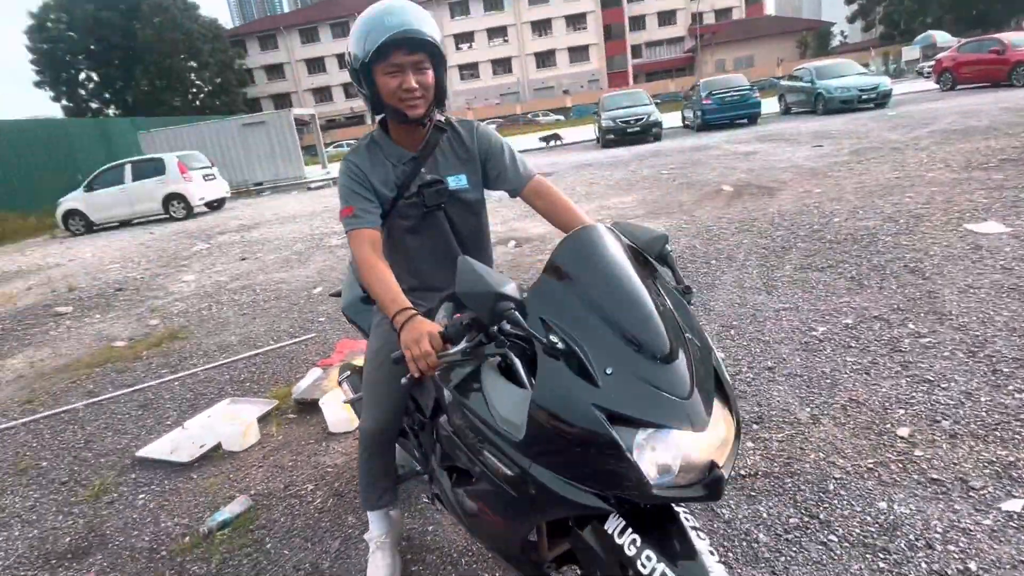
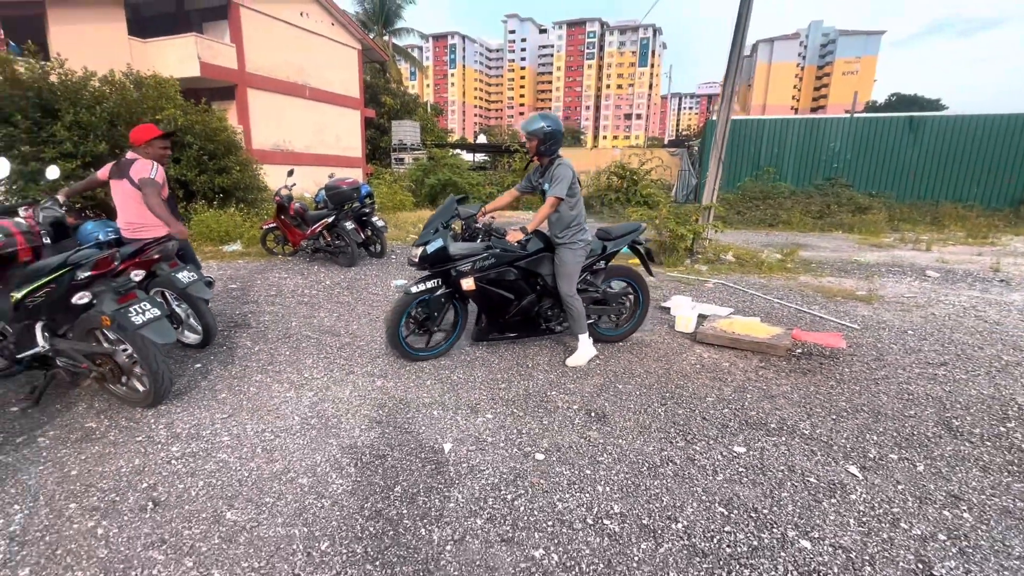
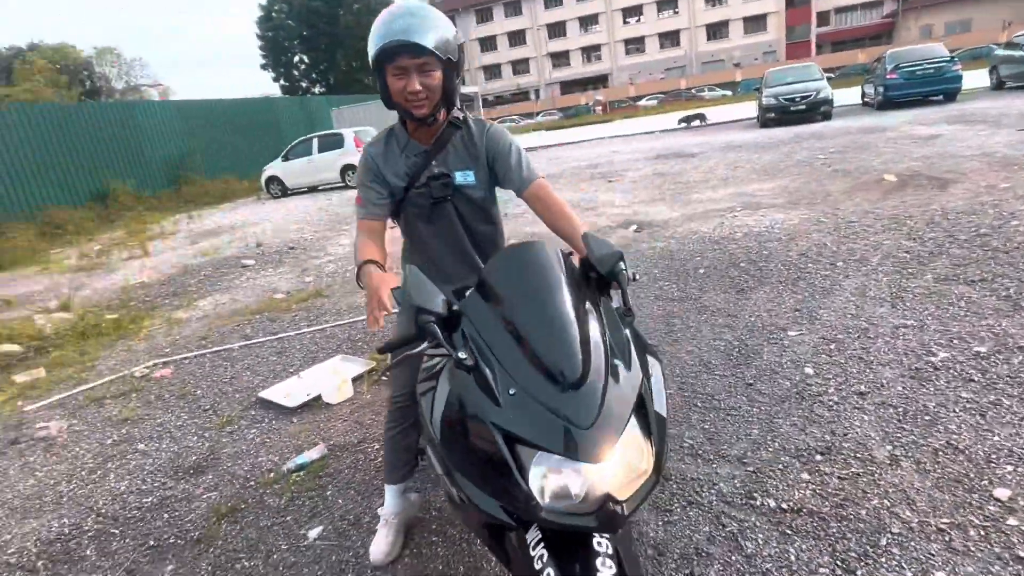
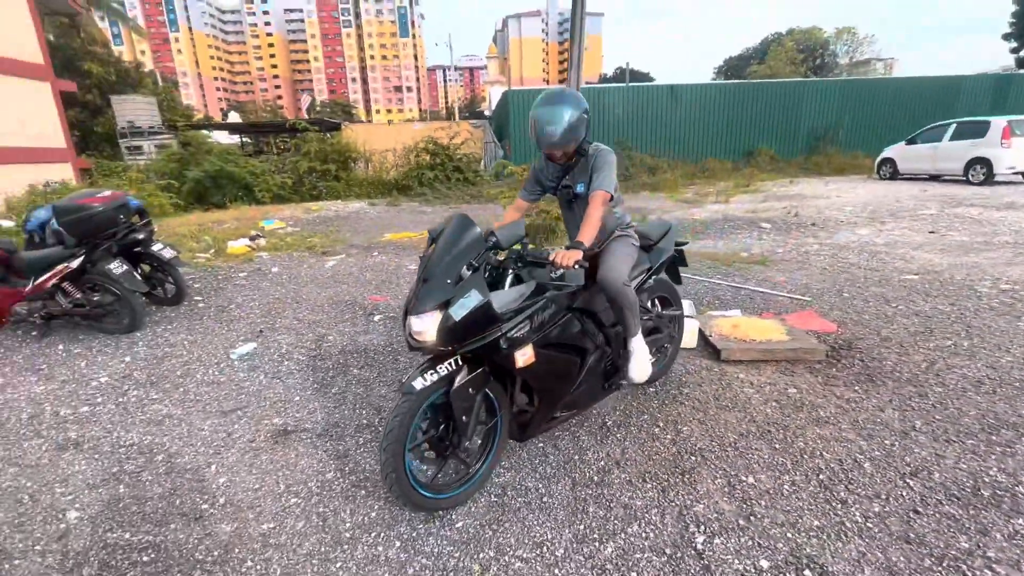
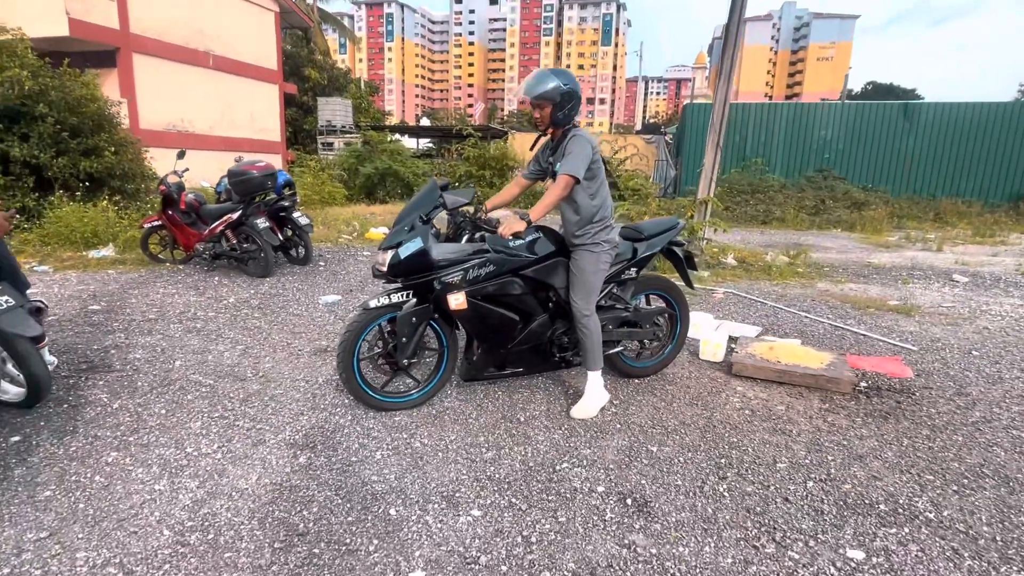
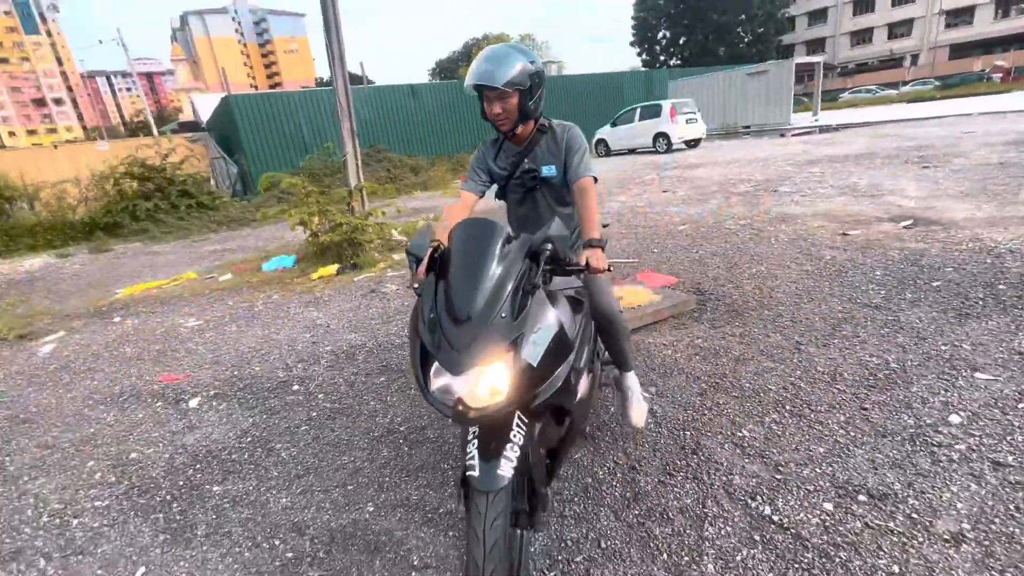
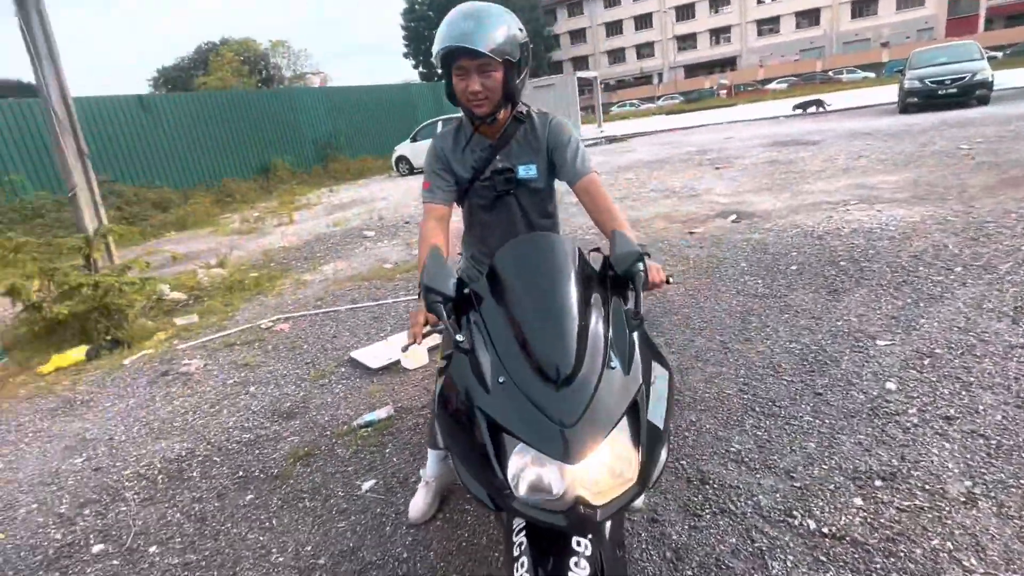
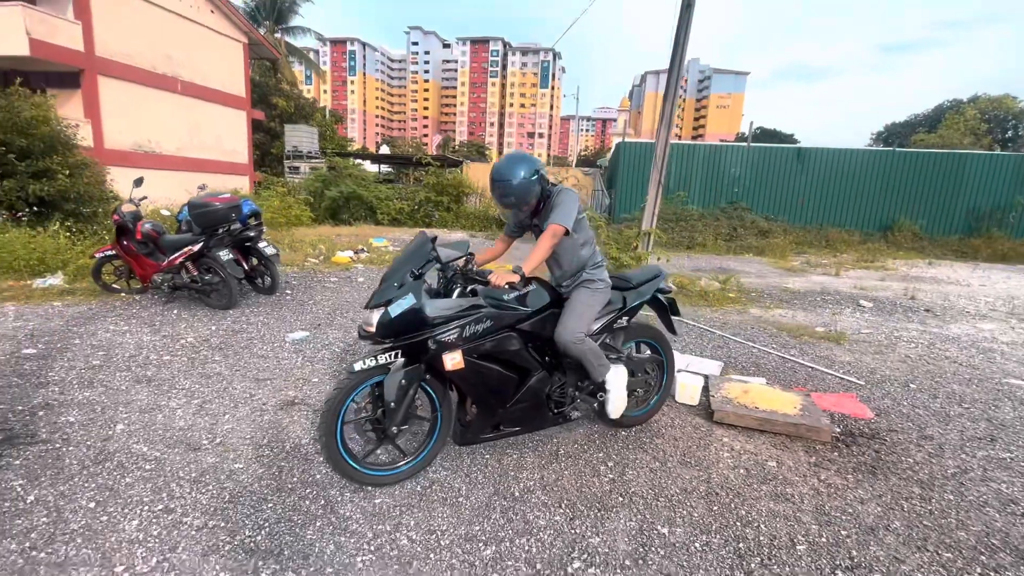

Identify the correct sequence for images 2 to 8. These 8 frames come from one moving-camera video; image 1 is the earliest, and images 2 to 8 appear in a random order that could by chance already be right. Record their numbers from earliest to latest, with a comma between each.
3, 7, 6, 4, 8, 5, 2
